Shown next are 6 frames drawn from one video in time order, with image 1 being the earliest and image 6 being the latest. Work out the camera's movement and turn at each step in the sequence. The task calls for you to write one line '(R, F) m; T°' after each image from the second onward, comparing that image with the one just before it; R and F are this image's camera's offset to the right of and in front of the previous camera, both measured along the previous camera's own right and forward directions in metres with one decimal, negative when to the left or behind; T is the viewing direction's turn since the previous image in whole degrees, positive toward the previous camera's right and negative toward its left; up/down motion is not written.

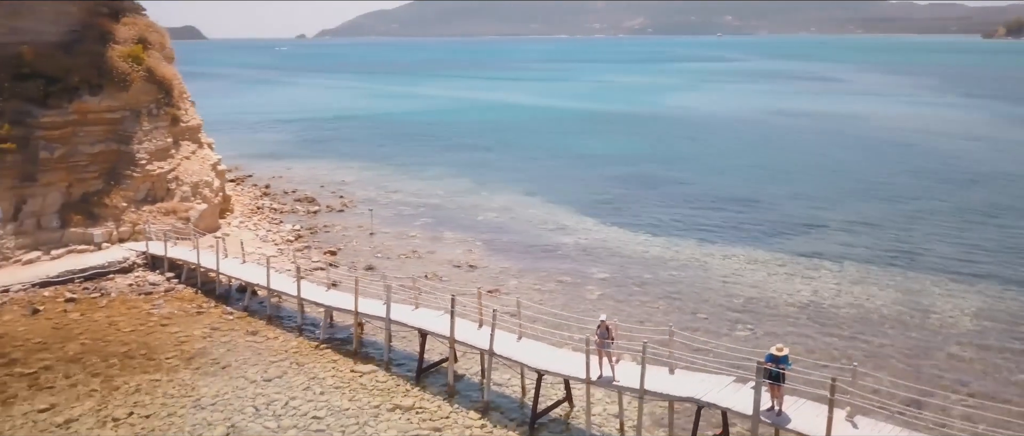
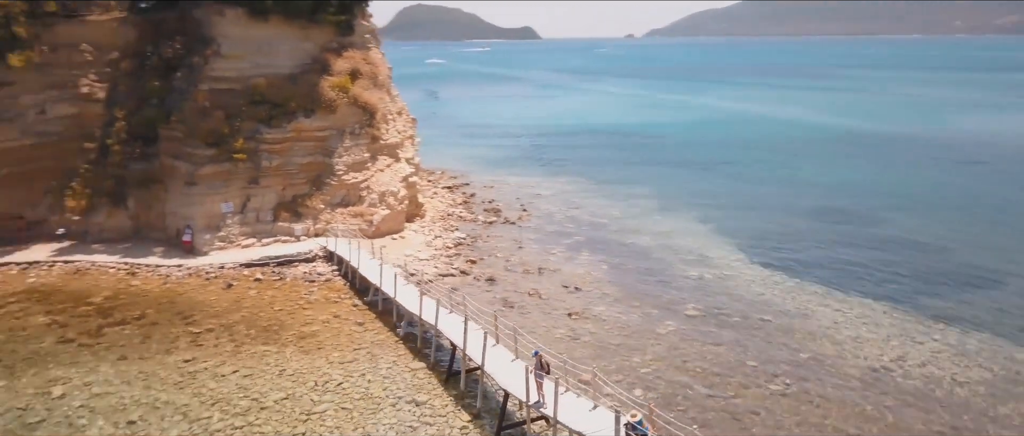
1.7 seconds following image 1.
(+4.7, -0.9) m; -21°
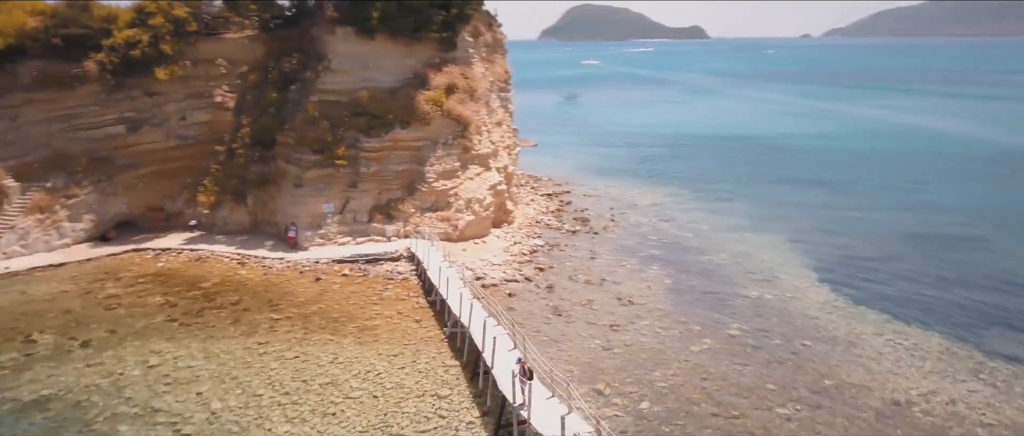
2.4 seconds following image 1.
(+2.5, -1.0) m; -11°
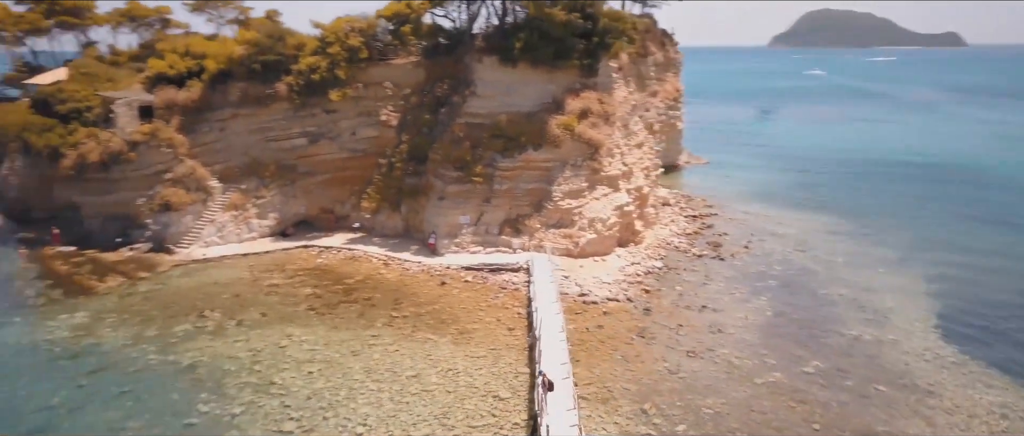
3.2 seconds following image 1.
(+3.0, -1.3) m; -15°
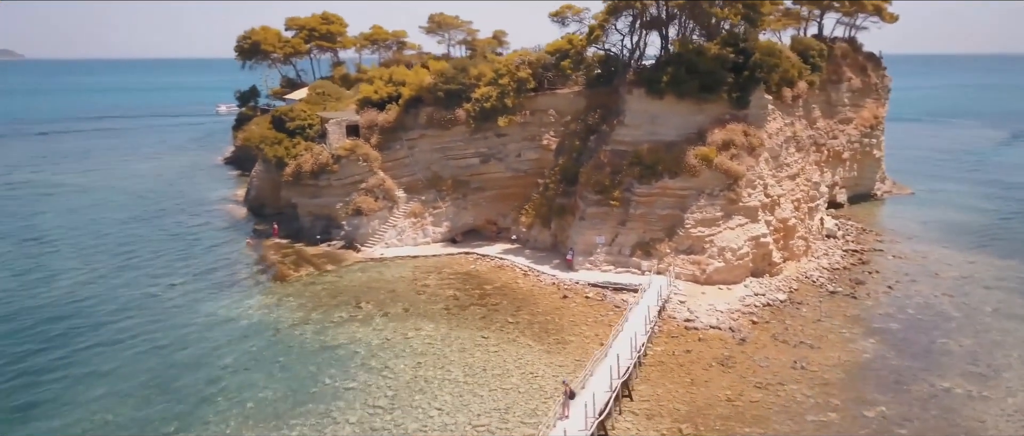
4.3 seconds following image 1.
(+4.1, -1.9) m; -17°
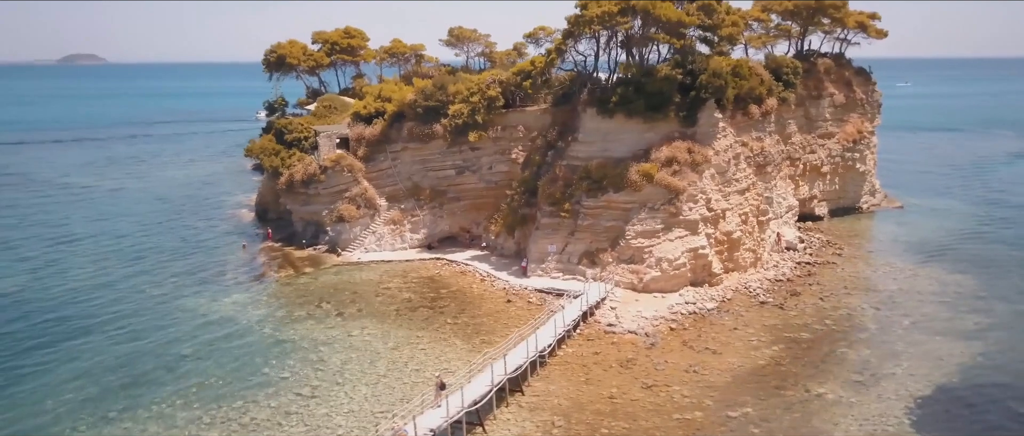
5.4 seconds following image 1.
(+4.1, -2.2) m; -4°
